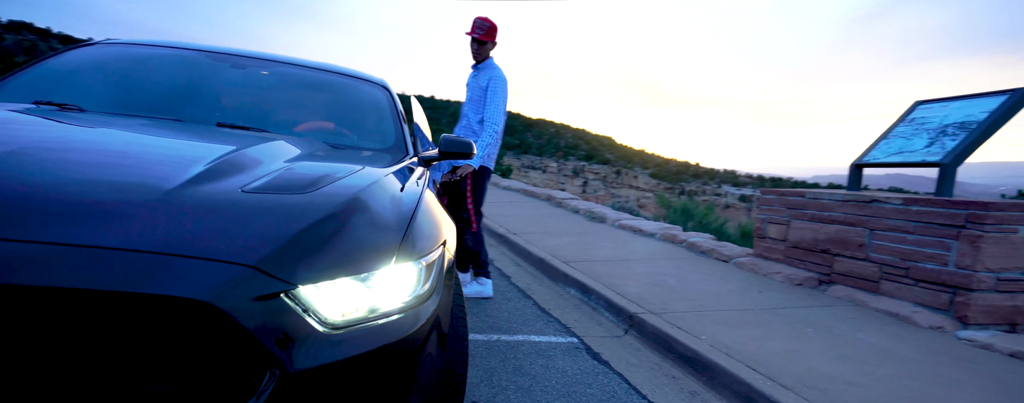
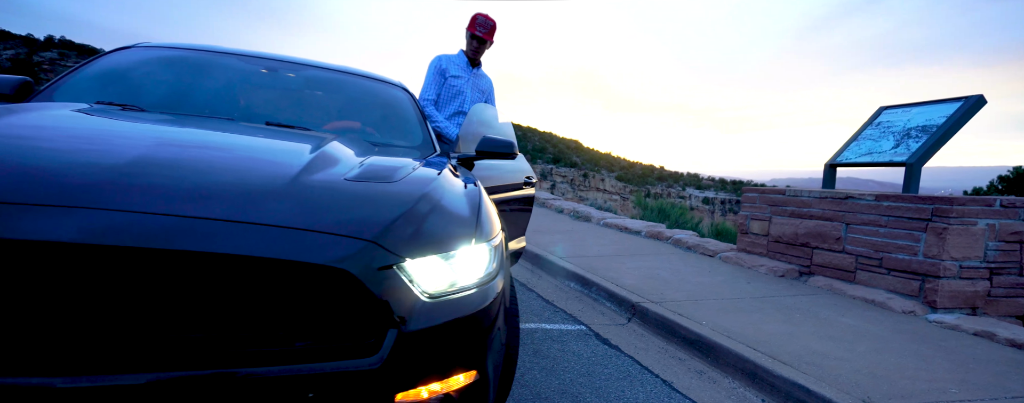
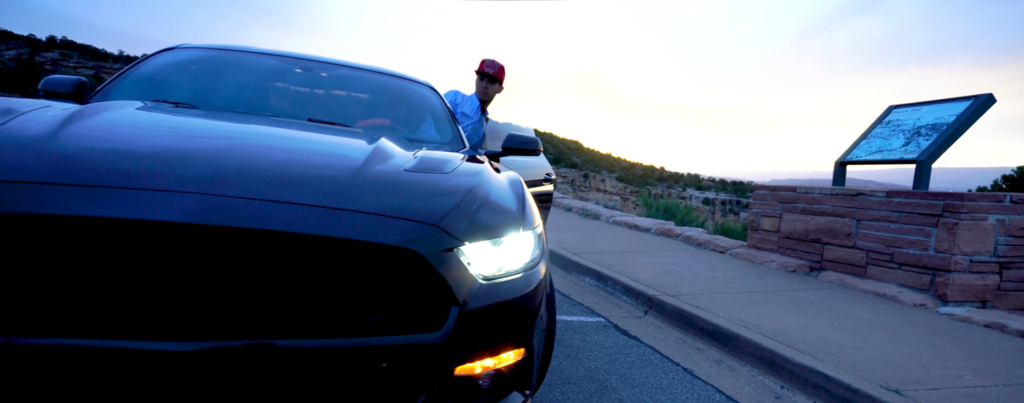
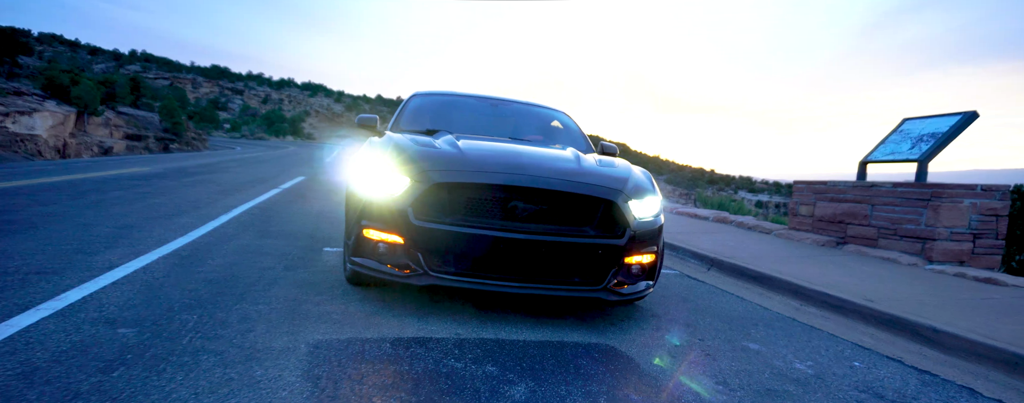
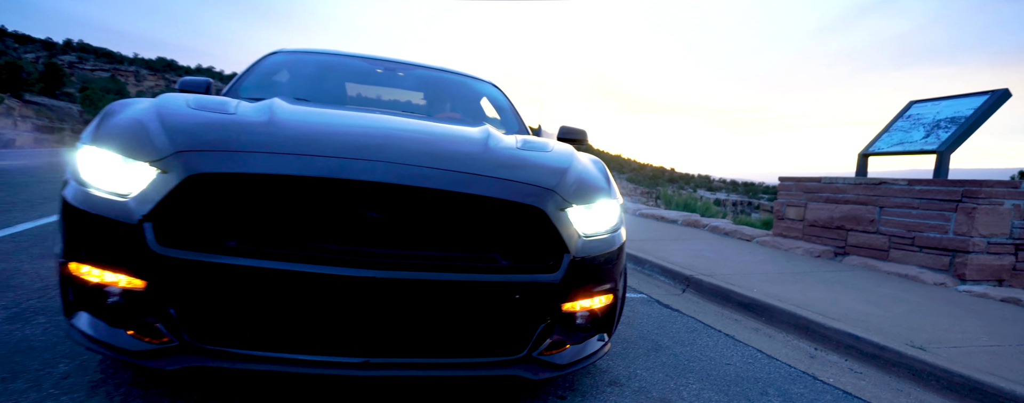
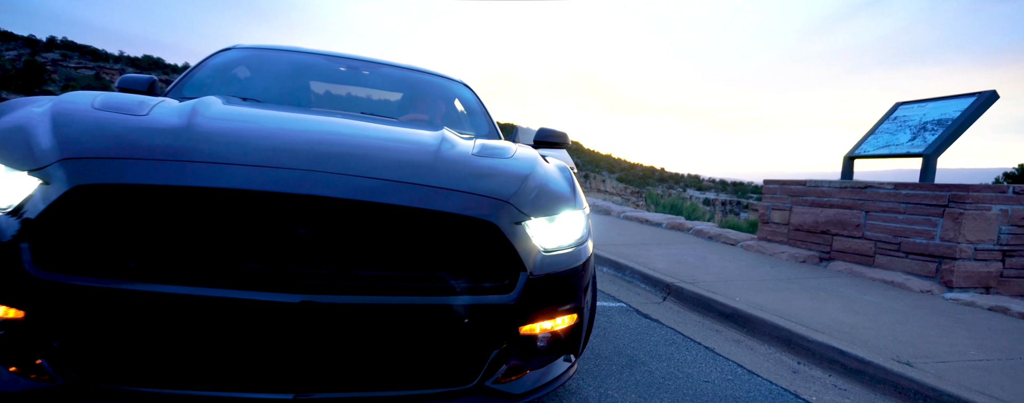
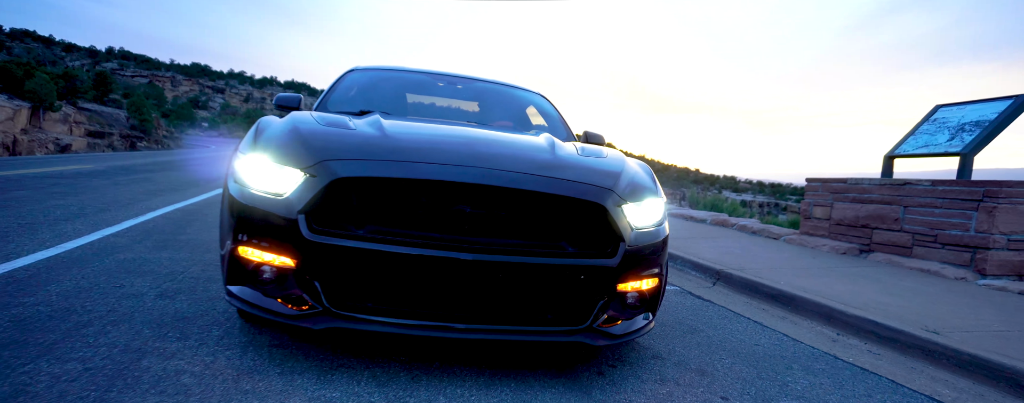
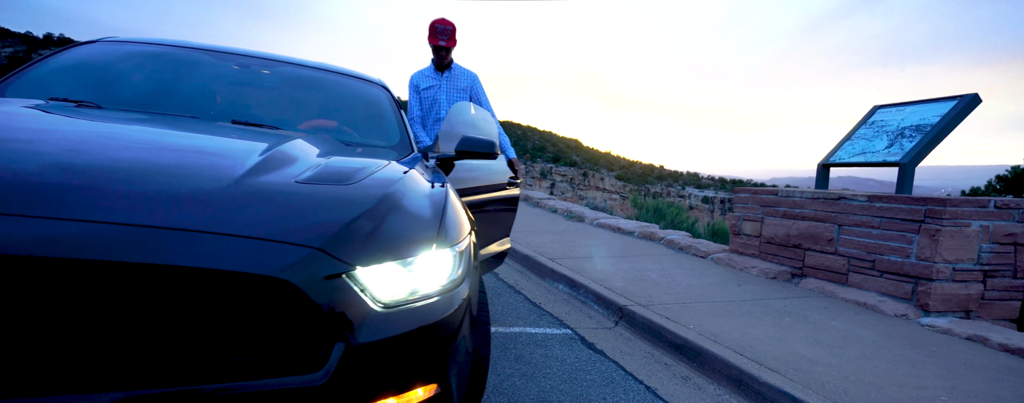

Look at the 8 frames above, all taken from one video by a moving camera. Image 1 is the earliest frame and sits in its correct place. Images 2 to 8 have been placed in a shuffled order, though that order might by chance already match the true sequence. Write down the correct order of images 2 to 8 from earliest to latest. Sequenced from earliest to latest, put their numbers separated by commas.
8, 2, 3, 6, 5, 7, 4
